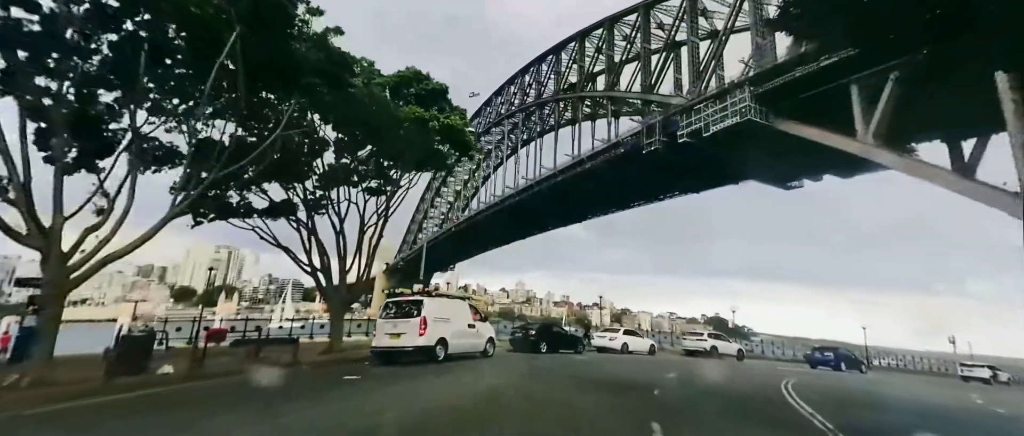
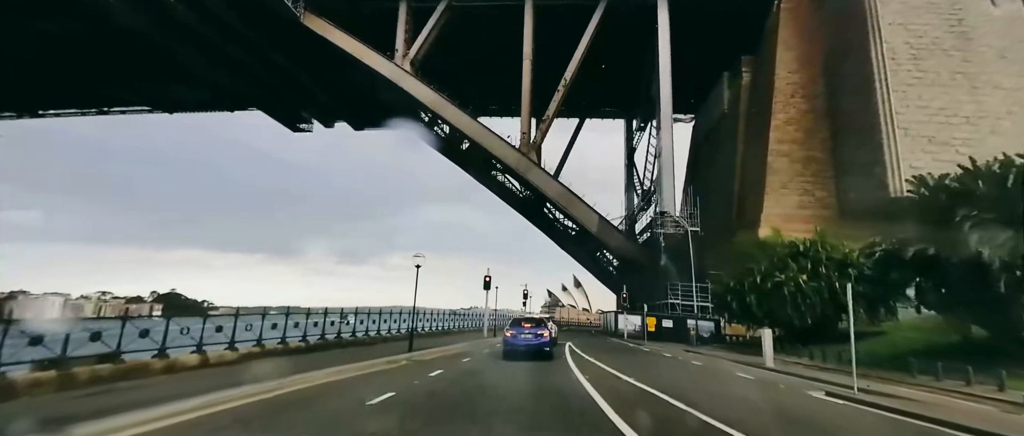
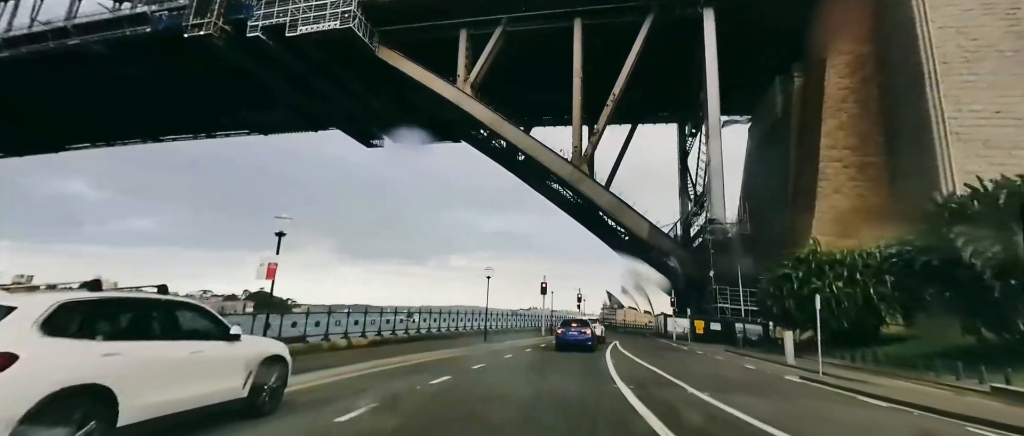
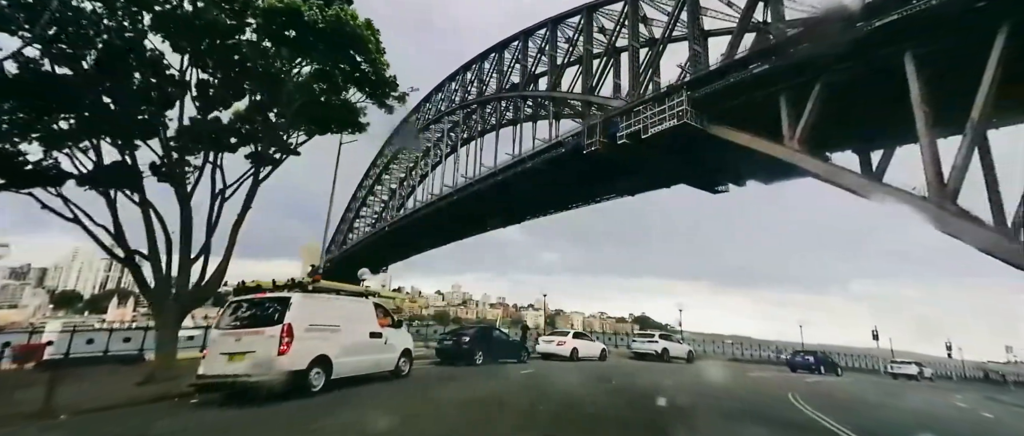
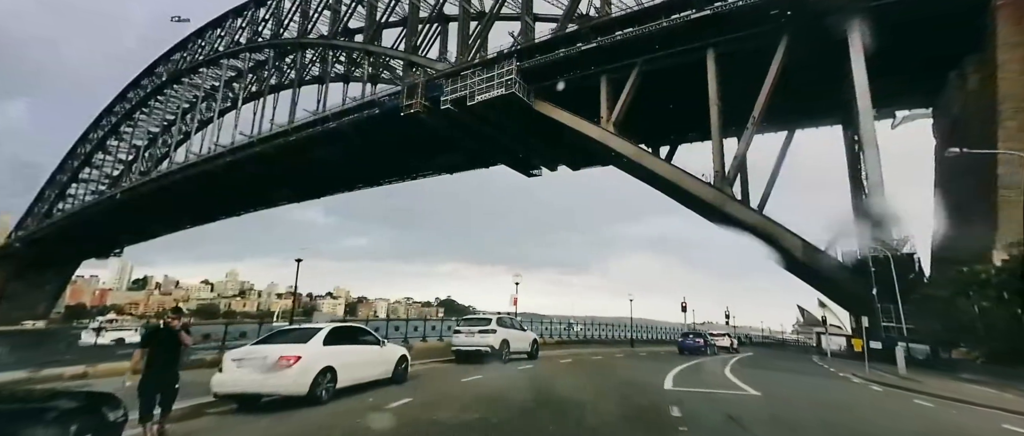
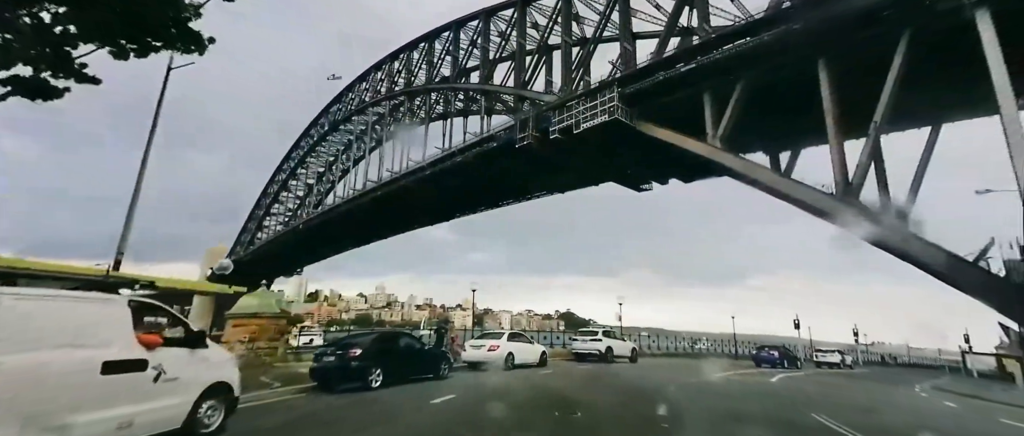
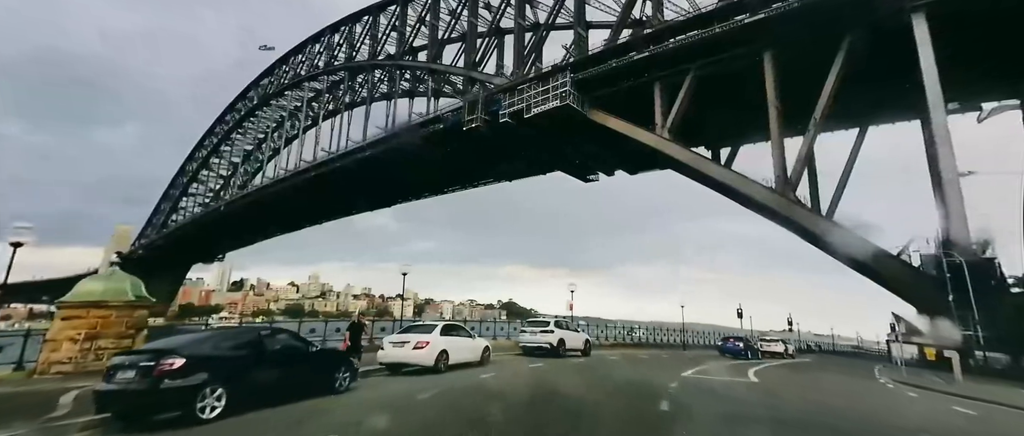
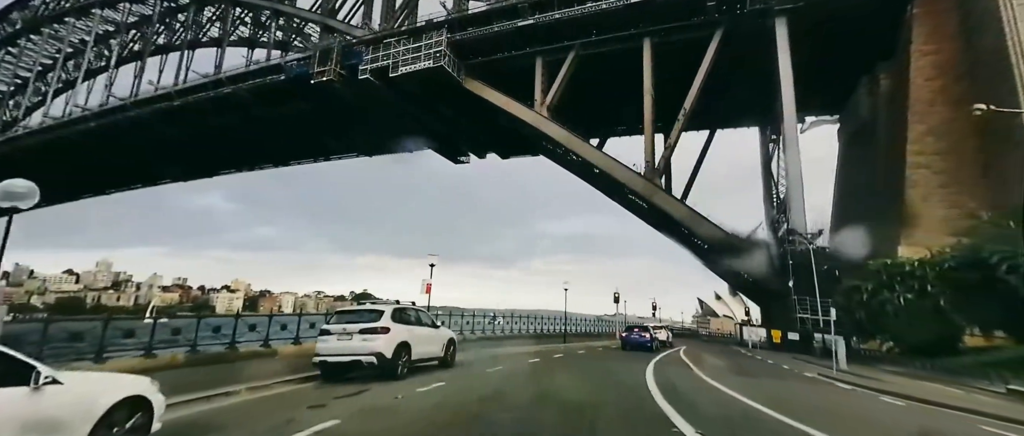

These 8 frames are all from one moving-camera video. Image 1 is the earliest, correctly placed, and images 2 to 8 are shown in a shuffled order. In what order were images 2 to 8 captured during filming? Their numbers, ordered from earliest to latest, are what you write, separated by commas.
4, 6, 7, 5, 8, 3, 2
